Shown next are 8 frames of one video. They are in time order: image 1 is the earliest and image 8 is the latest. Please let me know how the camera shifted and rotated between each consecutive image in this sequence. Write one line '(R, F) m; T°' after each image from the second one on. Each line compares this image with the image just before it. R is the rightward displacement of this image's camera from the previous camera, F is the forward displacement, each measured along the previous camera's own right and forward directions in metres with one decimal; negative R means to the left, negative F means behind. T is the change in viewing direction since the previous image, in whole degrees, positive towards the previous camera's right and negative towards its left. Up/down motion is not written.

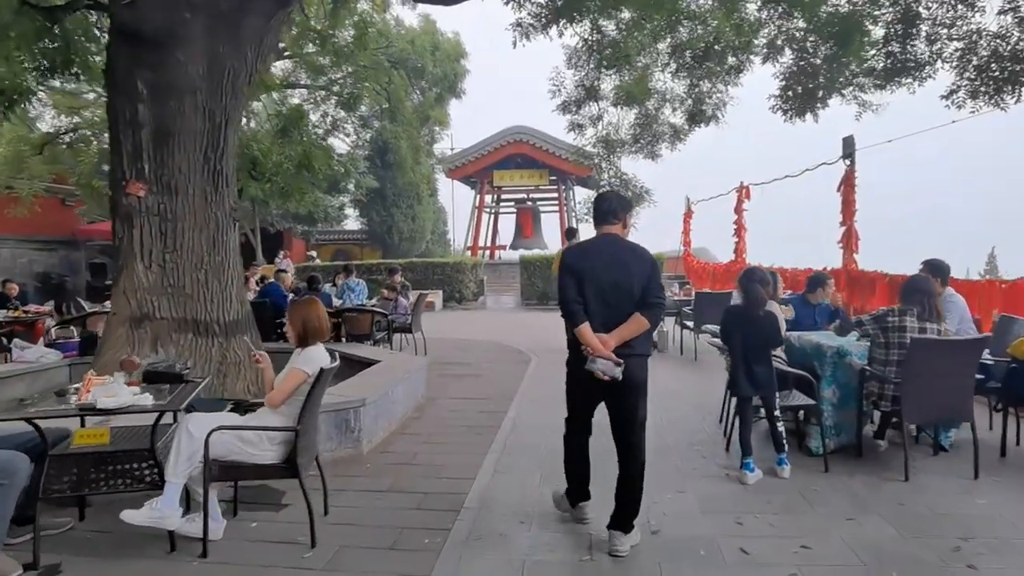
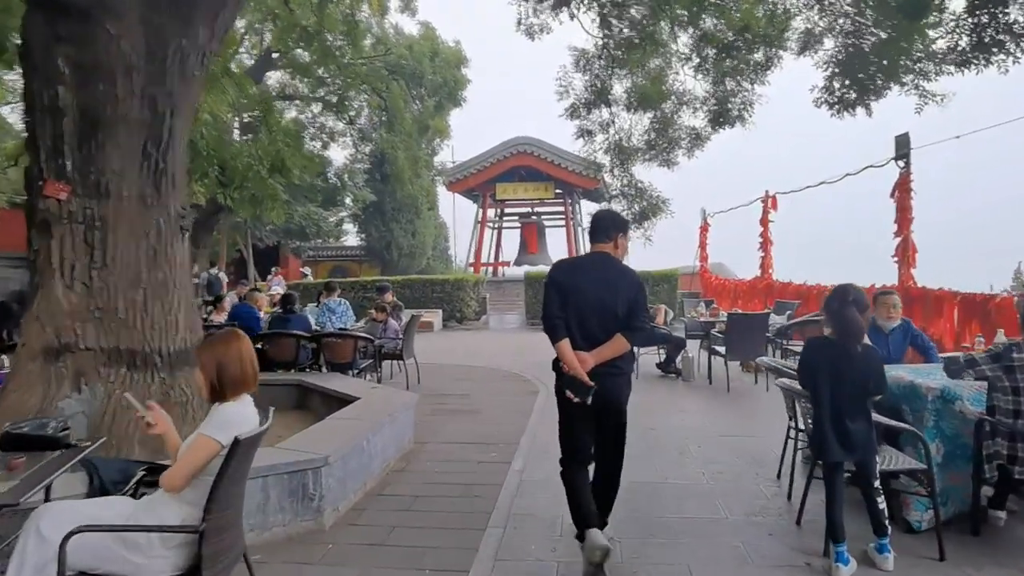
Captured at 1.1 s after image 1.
(0.0, +1.0) m; 0°
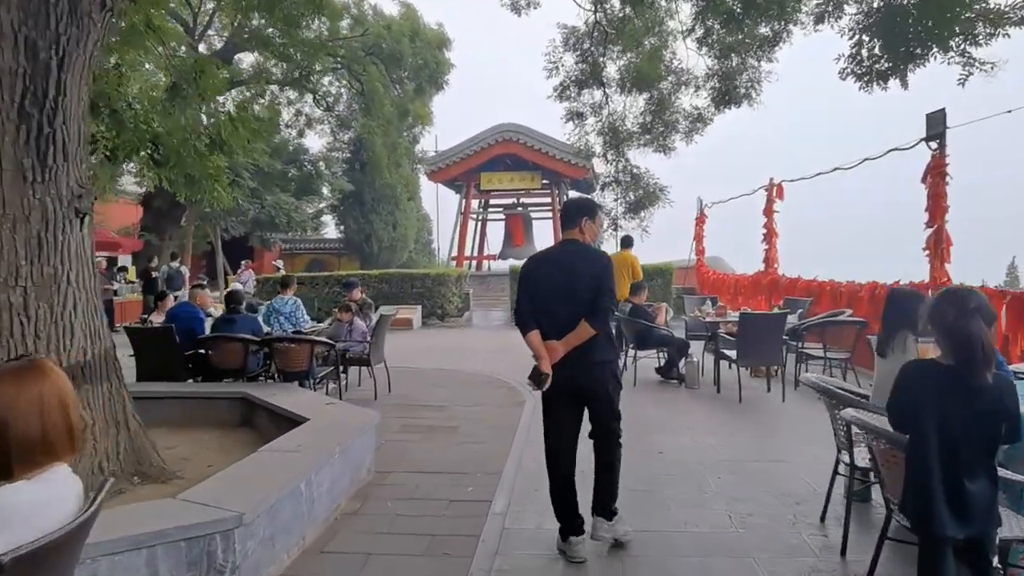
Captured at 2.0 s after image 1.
(0.0, +0.9) m; +1°
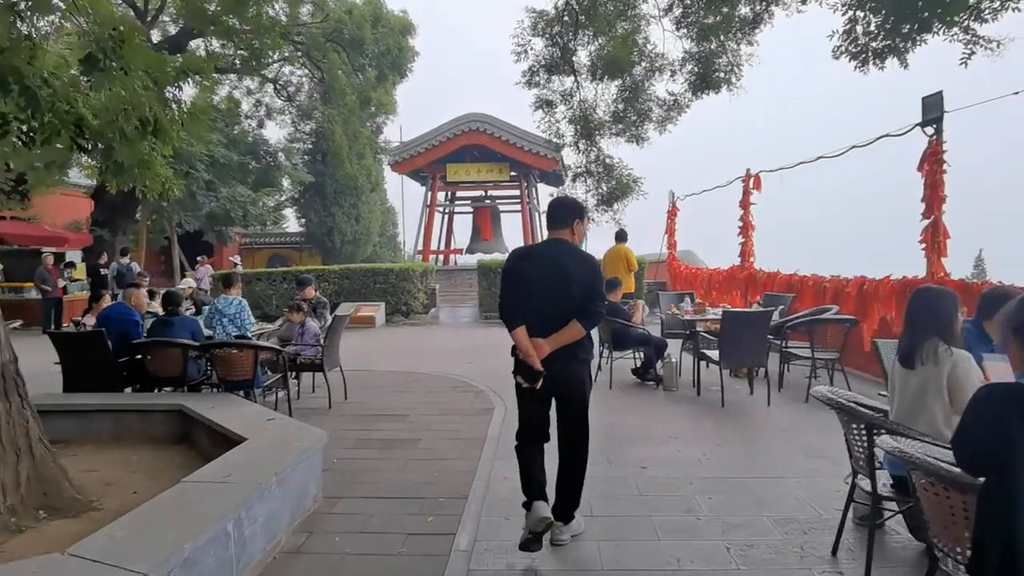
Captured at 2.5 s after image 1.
(0.0, +0.5) m; +3°
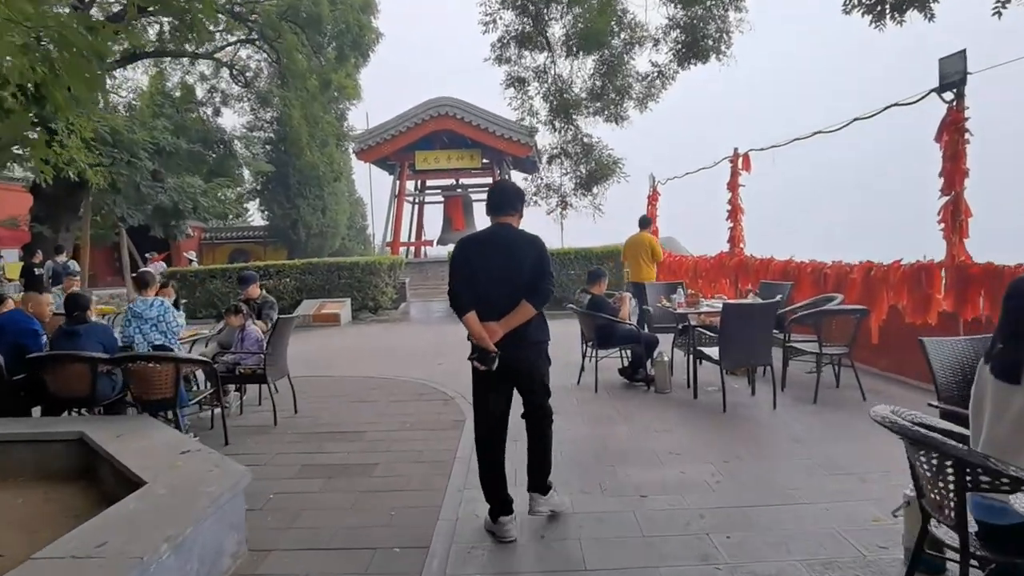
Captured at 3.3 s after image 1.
(0.0, +0.7) m; +2°
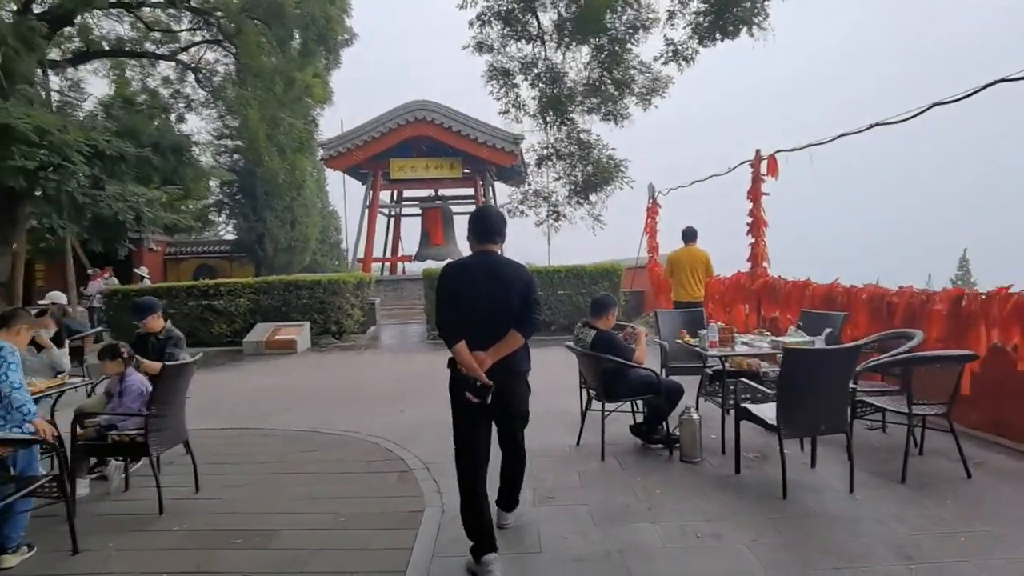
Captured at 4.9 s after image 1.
(0.0, +1.4) m; +1°
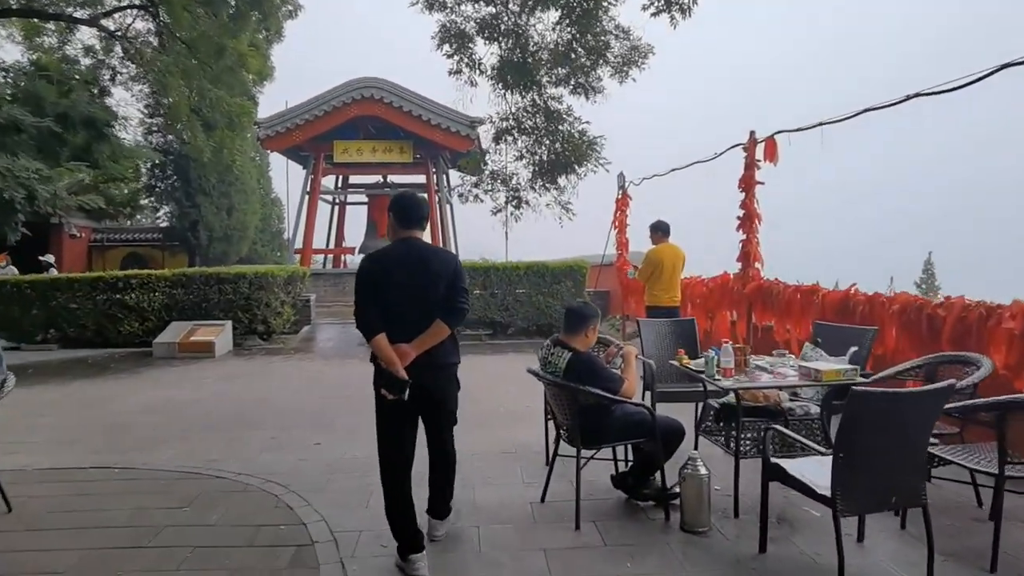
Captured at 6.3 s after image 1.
(+0.1, +1.2) m; +3°
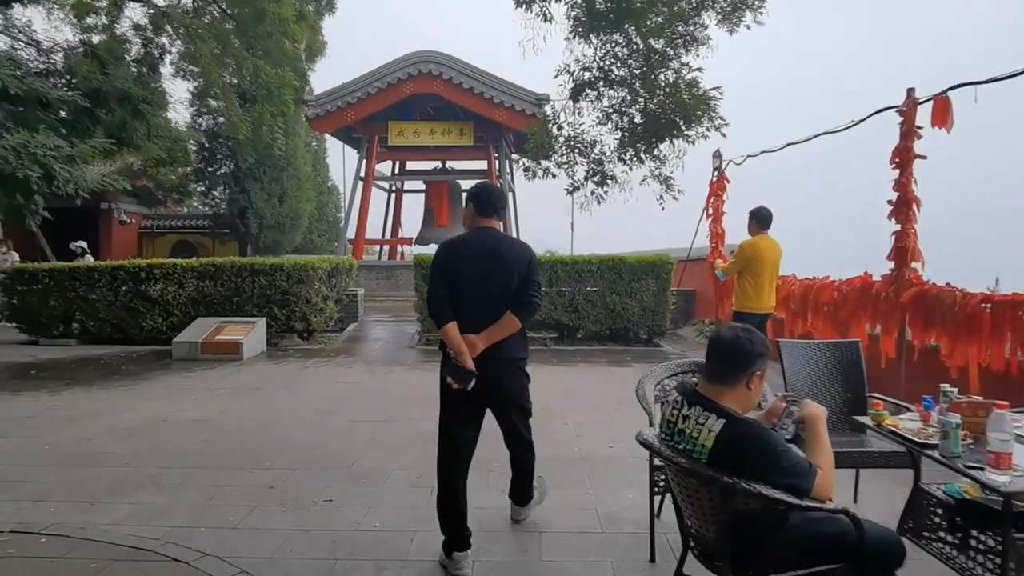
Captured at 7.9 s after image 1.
(-0.1, +1.4) m; -5°
